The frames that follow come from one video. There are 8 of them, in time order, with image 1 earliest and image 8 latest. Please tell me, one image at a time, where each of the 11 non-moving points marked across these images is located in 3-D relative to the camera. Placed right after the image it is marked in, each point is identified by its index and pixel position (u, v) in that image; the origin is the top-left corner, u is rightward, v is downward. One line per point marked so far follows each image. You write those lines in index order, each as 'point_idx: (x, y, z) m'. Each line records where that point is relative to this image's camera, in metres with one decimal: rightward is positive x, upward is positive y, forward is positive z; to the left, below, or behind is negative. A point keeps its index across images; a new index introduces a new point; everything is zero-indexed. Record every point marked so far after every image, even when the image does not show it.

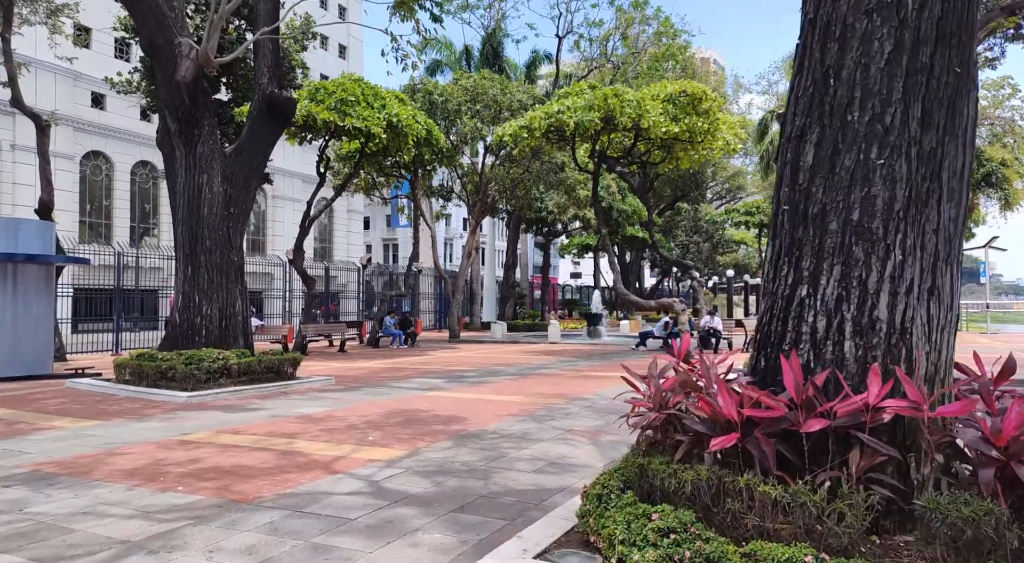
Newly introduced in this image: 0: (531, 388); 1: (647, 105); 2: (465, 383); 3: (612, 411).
0: (+0.3, -1.6, +12.2) m
1: (+3.1, +4.1, +19.3) m
2: (-0.8, -1.6, +13.3) m
3: (+1.2, -1.5, +9.7) m
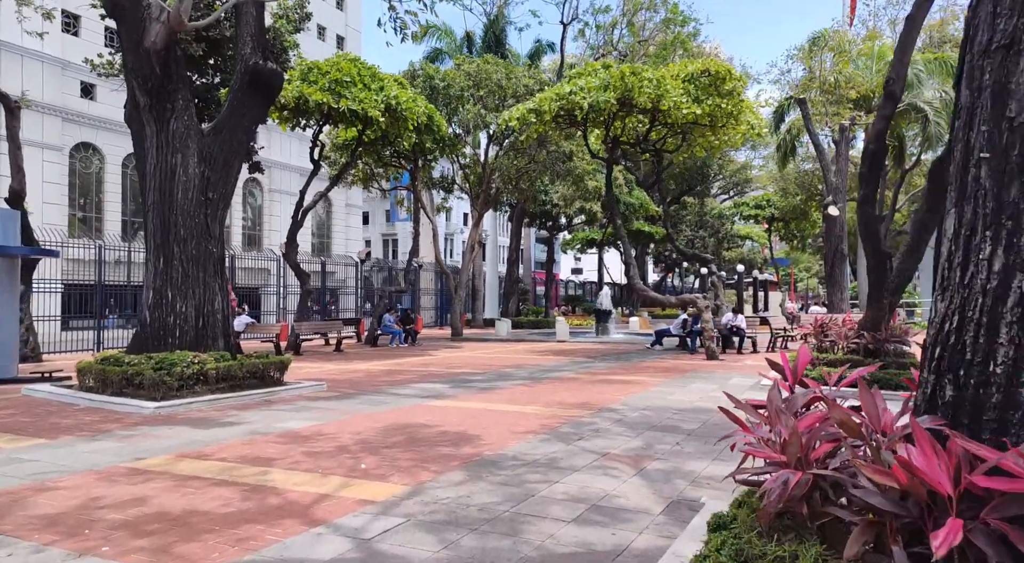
0: (+0.5, -1.5, +10.7) m
1: (+3.3, +4.2, +17.8) m
2: (-0.6, -1.5, +11.8) m
3: (+1.4, -1.4, +8.3) m
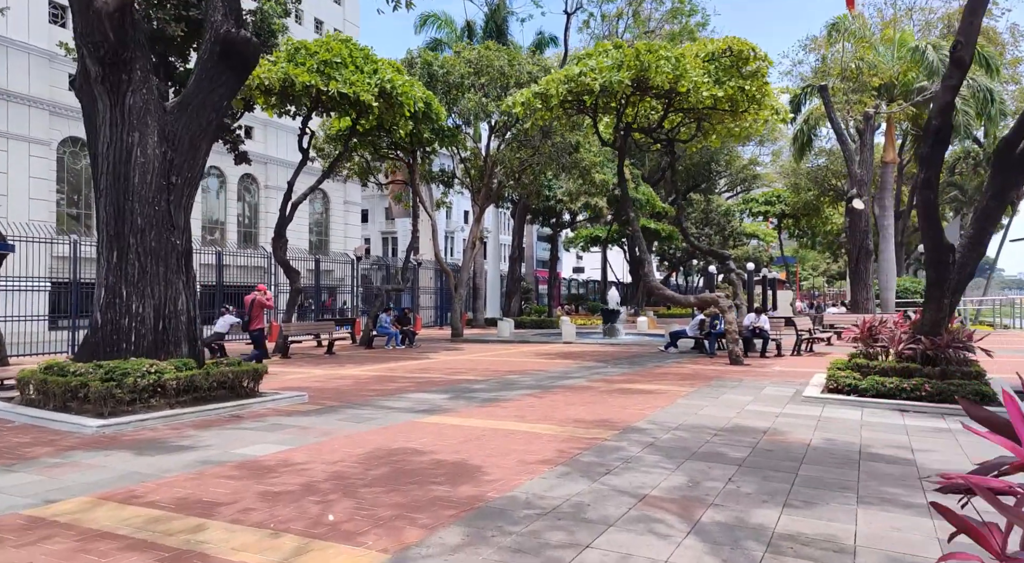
0: (+0.6, -1.4, +9.3) m
1: (+3.4, +4.2, +16.3) m
2: (-0.5, -1.5, +10.4) m
3: (+1.4, -1.4, +6.8) m
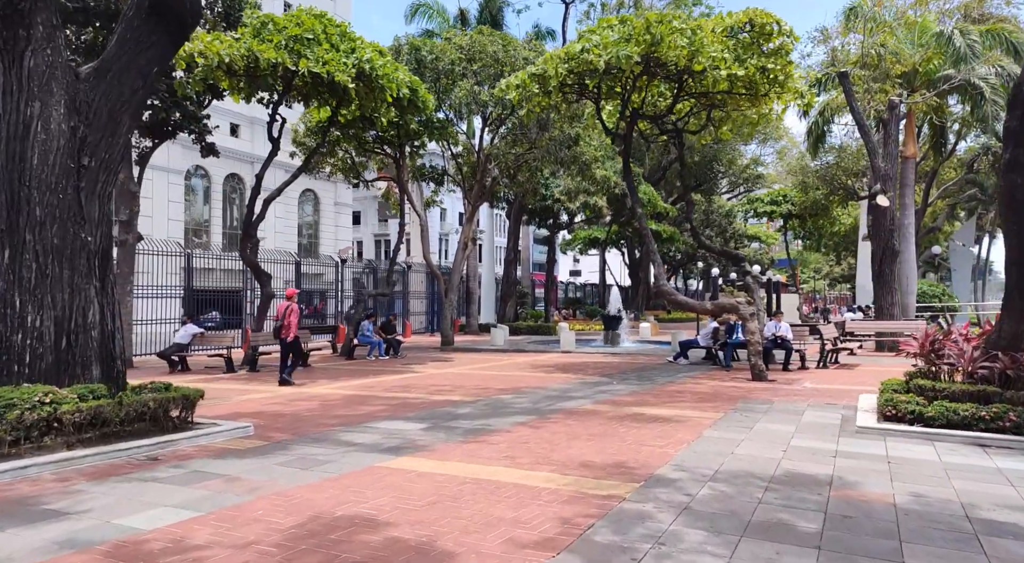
0: (+0.5, -1.5, +7.4) m
1: (+3.3, +4.2, +14.5) m
2: (-0.6, -1.5, +8.5) m
3: (+1.4, -1.4, +4.9) m
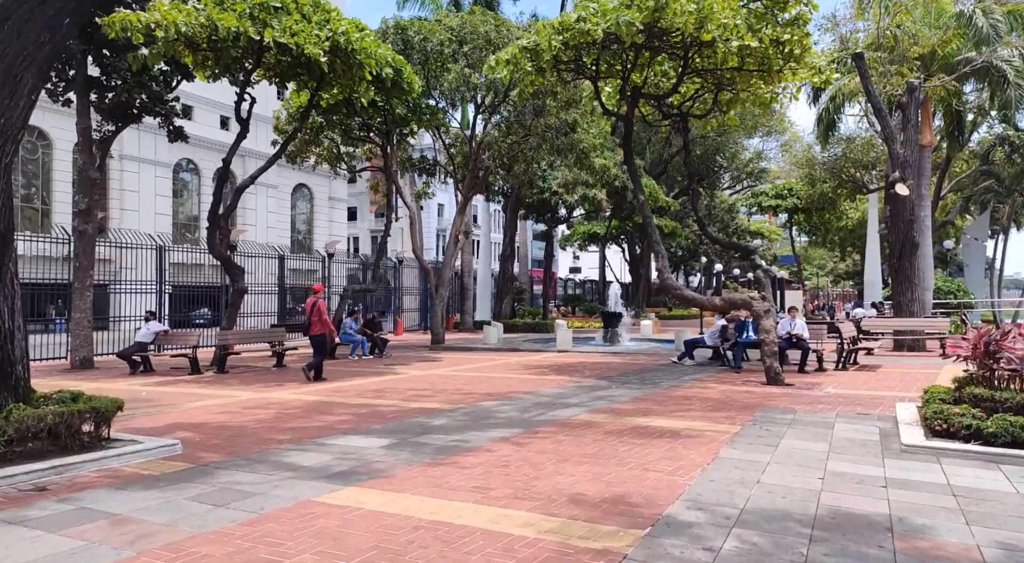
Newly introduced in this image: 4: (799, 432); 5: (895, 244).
0: (+0.3, -1.4, +6.0) m
1: (+3.1, +4.3, +13.1) m
2: (-0.8, -1.5, +7.1) m
3: (+1.2, -1.4, +3.6) m
4: (+2.8, -1.5, +8.1) m
5: (+9.1, +0.9, +19.9) m
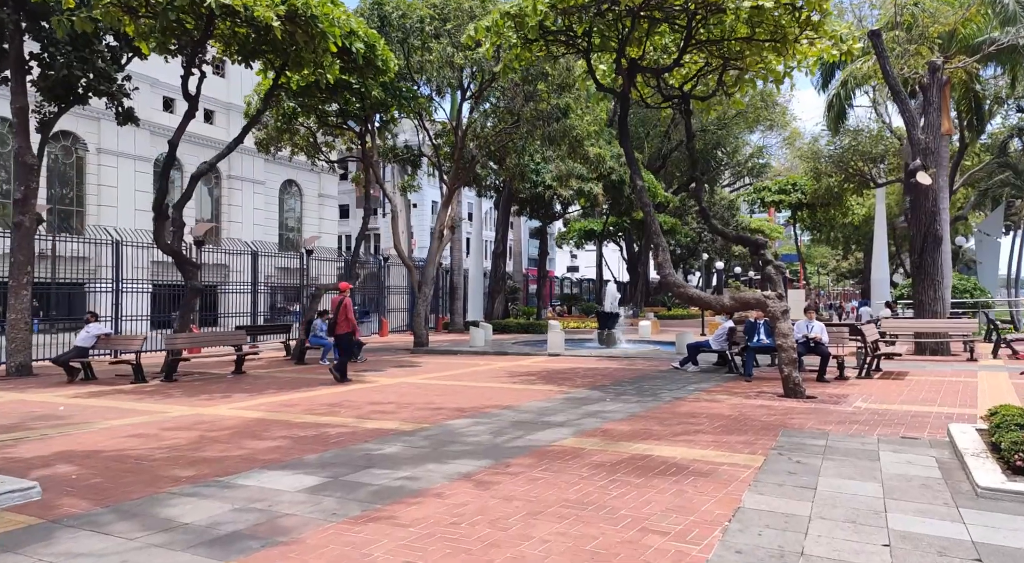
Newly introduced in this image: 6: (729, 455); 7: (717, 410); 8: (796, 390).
0: (0.0, -1.4, +4.3) m
1: (+2.8, +4.3, +11.4) m
2: (-1.0, -1.4, +5.4) m
3: (+0.9, -1.3, +1.9) m
4: (+2.5, -1.4, +6.4) m
5: (+8.8, +1.0, +18.2) m
6: (+1.8, -1.4, +6.8) m
7: (+2.3, -1.5, +9.5) m
8: (+3.6, -1.4, +10.6) m
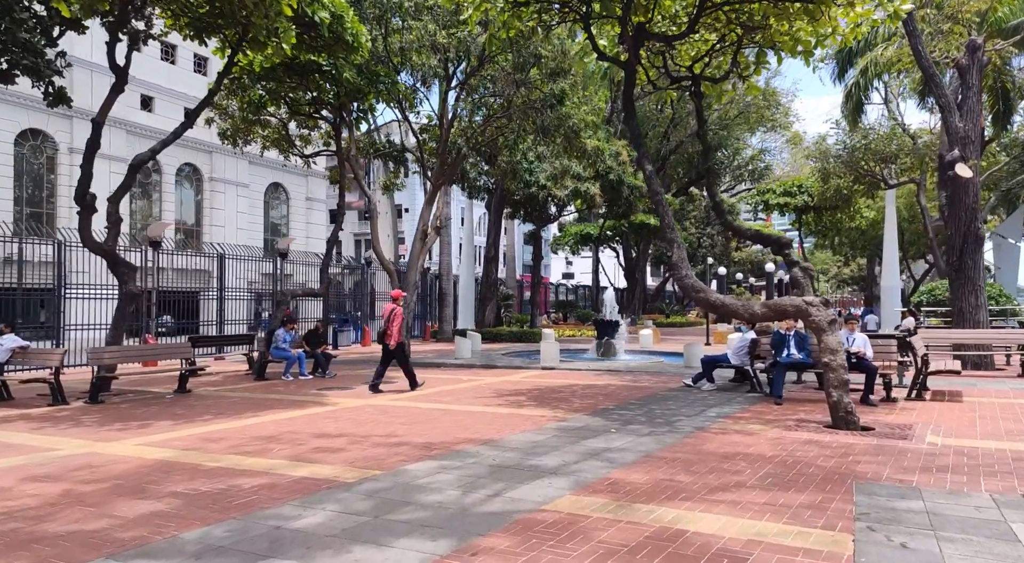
0: (-0.1, -1.3, +2.2) m
1: (+2.6, +4.3, +9.4) m
2: (-1.2, -1.4, +3.3) m
3: (+0.8, -1.3, -0.2) m
4: (+2.4, -1.4, +4.3) m
5: (+8.6, +0.9, +16.2) m
6: (+1.6, -1.4, +4.7) m
7: (+2.2, -1.5, +7.5) m
8: (+3.4, -1.4, +8.5) m
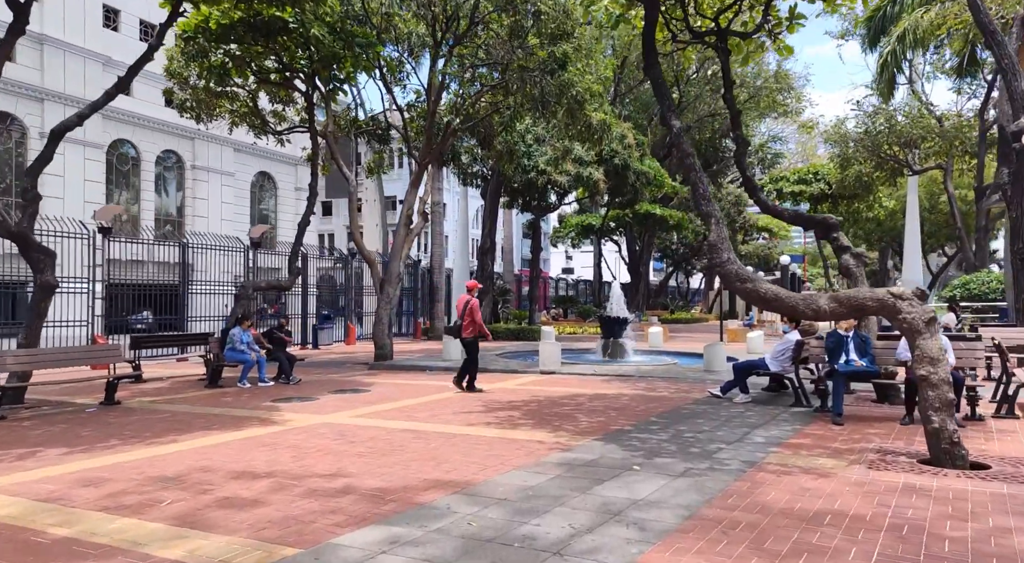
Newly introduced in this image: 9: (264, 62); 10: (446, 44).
0: (-0.2, -1.3, 0.0) m
1: (+2.5, +4.4, +7.2) m
2: (-1.3, -1.3, +1.1) m
3: (+0.7, -1.2, -2.4) m
4: (+2.3, -1.3, +2.1) m
5: (+8.5, +1.0, +14.0) m
6: (+1.5, -1.3, +2.5) m
7: (+2.1, -1.4, +5.3) m
8: (+3.3, -1.3, +6.3) m
9: (-5.3, +4.7, +18.3) m
10: (-1.4, +5.2, +18.1) m
